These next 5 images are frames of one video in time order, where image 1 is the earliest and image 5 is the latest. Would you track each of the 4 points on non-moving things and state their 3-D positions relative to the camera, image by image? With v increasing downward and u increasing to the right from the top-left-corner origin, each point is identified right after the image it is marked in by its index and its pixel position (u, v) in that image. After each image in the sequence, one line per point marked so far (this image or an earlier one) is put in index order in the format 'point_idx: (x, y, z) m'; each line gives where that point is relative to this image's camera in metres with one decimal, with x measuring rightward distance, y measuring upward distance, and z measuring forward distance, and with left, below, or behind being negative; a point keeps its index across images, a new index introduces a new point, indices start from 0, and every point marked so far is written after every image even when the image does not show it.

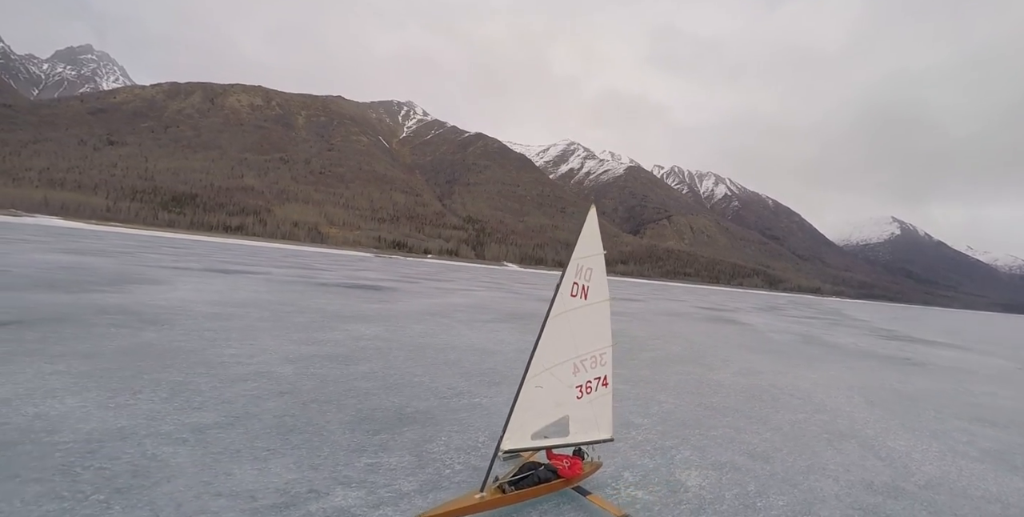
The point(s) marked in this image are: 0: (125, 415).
0: (-12.3, -5.0, +15.5) m
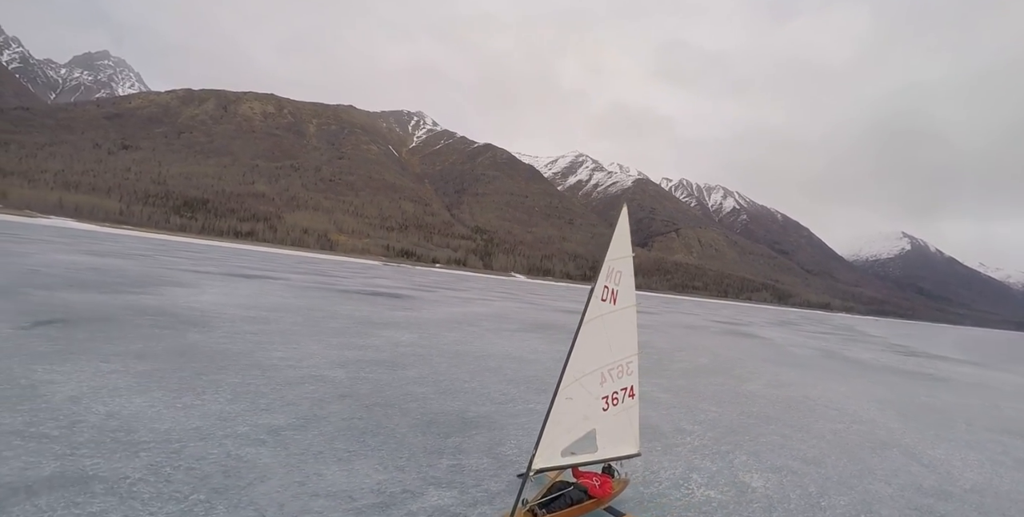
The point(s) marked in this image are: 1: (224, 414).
0: (-10.5, -5.3, +16.4) m
1: (-9.5, -5.2, +16.4) m
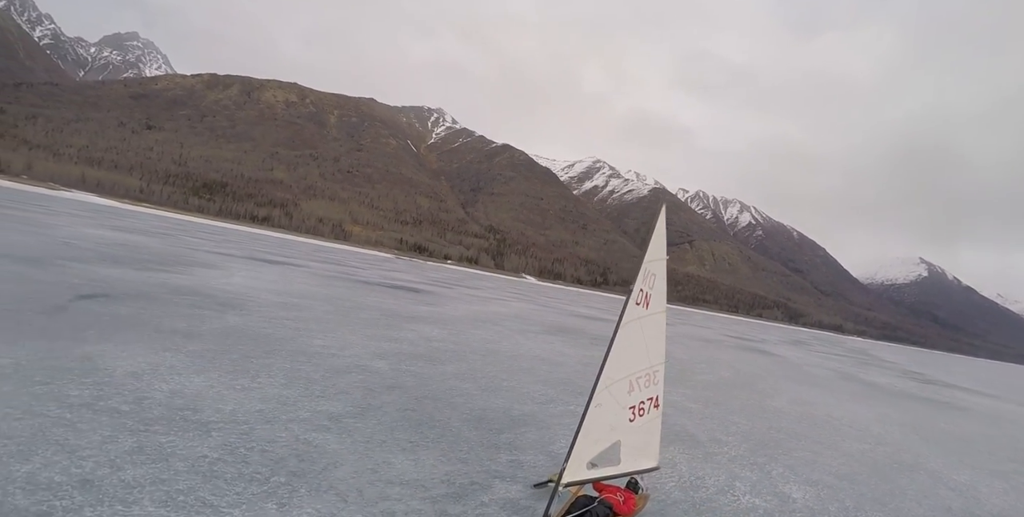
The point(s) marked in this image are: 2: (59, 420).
0: (-9.0, -4.9, +17.4) m
1: (-8.1, -5.0, +17.3) m
2: (-13.0, -4.7, +13.9) m
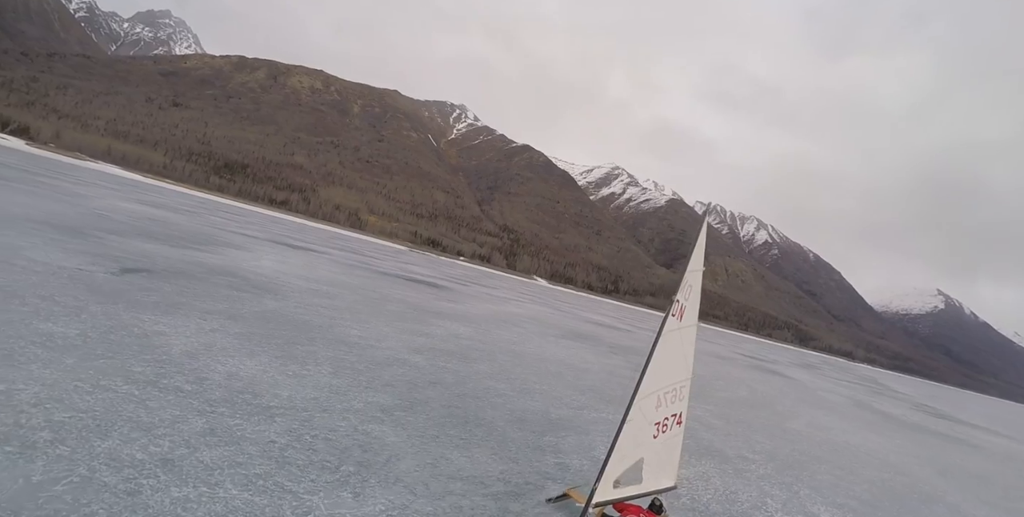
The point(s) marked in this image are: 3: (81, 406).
0: (-7.6, -4.7, +18.4) m
1: (-6.6, -4.8, +18.4) m
2: (-11.7, -4.2, +15.0) m
3: (-11.8, -4.1, +13.5) m
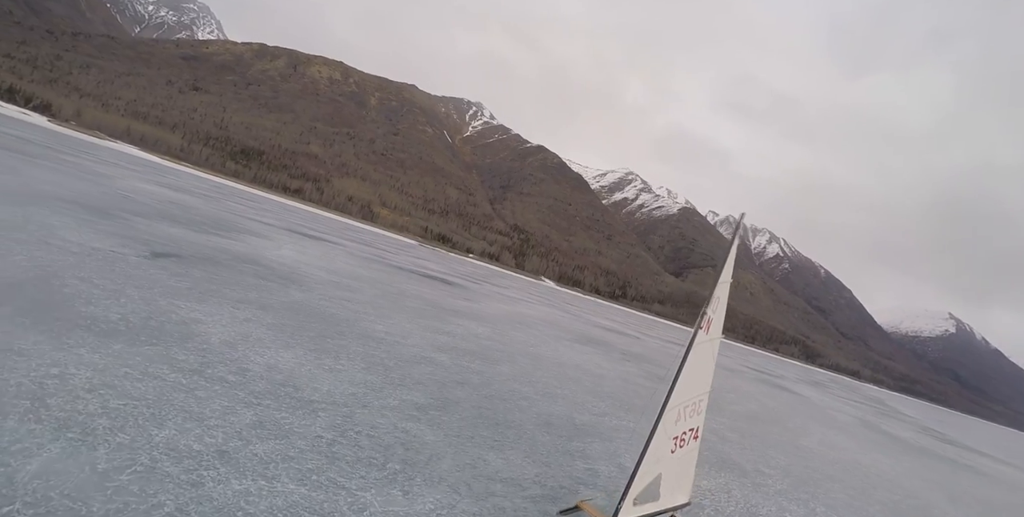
0: (-6.6, -4.7, +19.2) m
1: (-5.6, -4.8, +19.1) m
2: (-10.6, -4.0, +15.8) m
3: (-10.8, -3.8, +14.3) m
